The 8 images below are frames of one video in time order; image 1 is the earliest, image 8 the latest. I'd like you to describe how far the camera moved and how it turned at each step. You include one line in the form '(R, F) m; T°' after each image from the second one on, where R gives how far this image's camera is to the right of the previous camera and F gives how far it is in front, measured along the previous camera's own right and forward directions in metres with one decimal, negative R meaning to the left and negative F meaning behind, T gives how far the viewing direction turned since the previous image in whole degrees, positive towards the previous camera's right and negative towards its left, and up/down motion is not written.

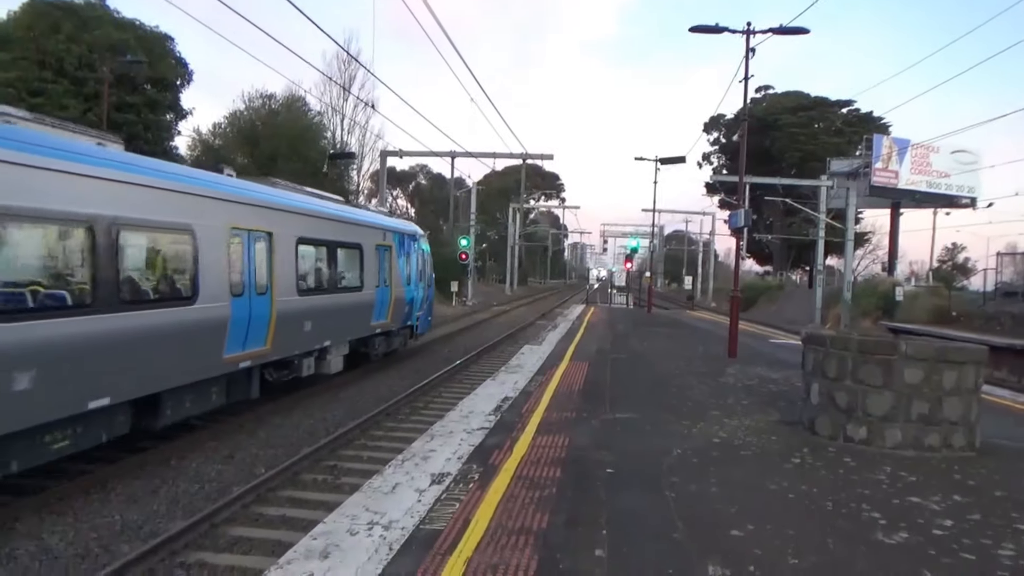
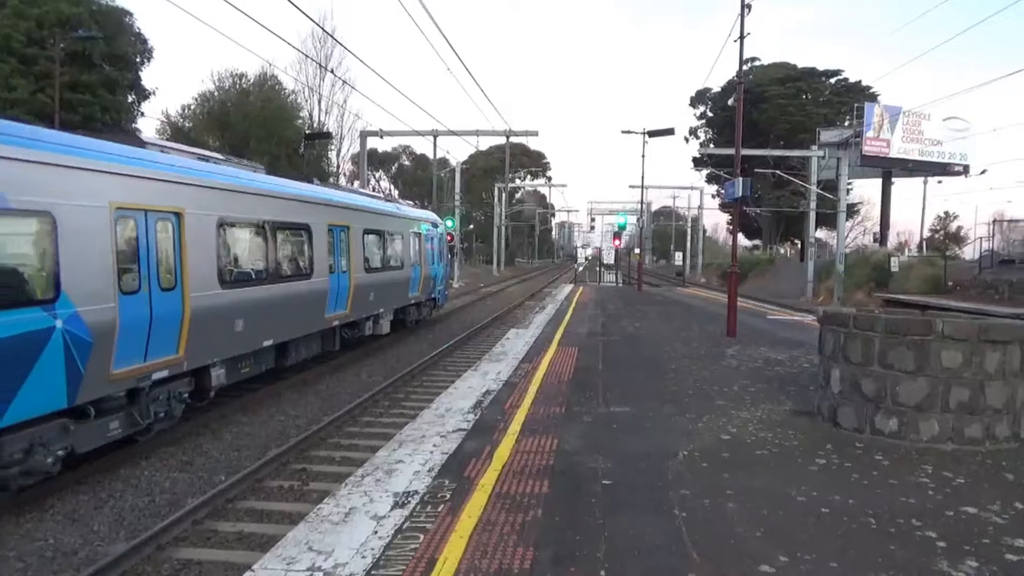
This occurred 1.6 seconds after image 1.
(+0.1, +1.0) m; +1°
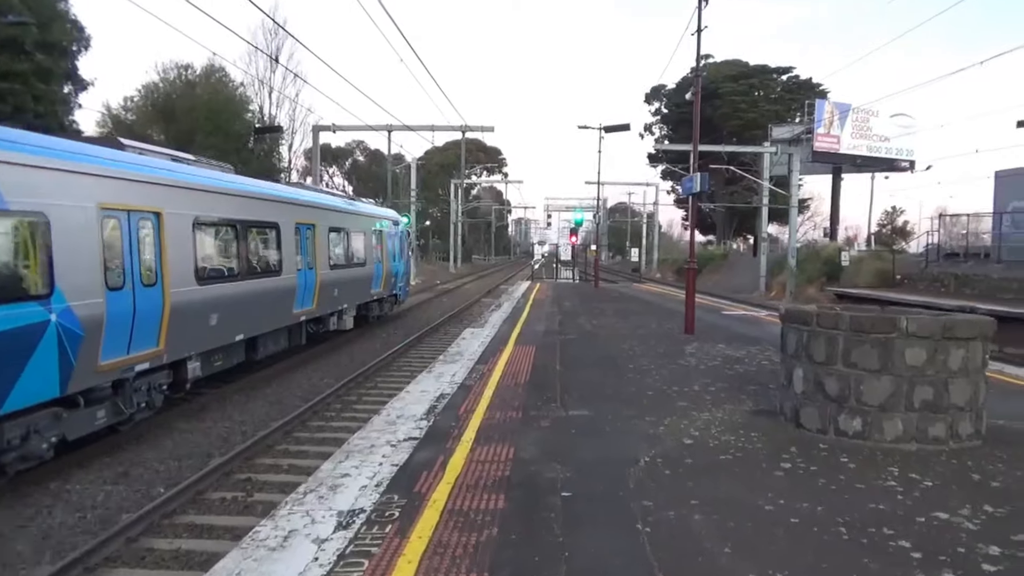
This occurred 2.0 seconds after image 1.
(0.0, +0.3) m; +3°
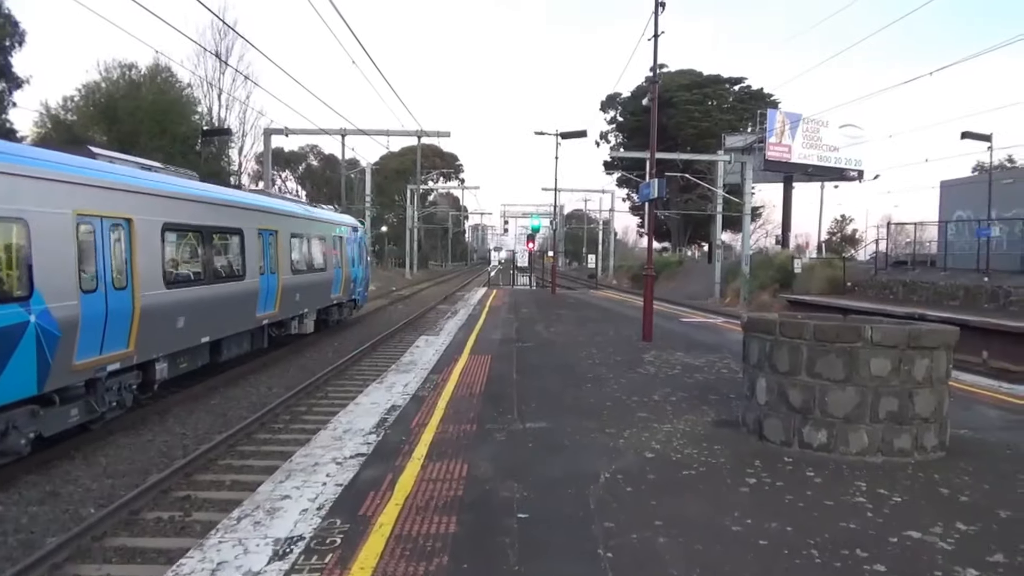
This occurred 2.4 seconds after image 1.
(0.0, +0.3) m; +3°
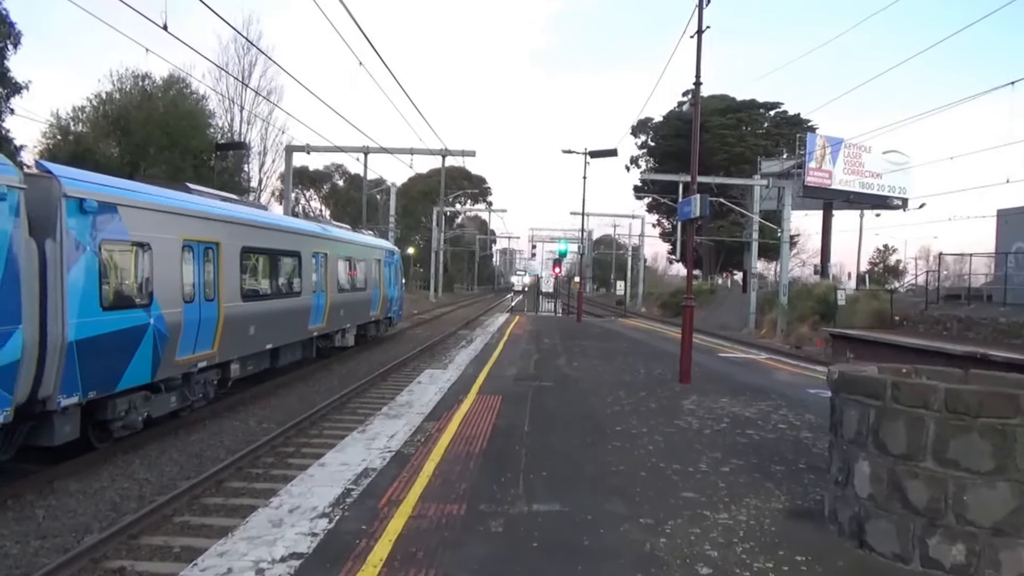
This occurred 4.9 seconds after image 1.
(+0.2, +1.7) m; -2°
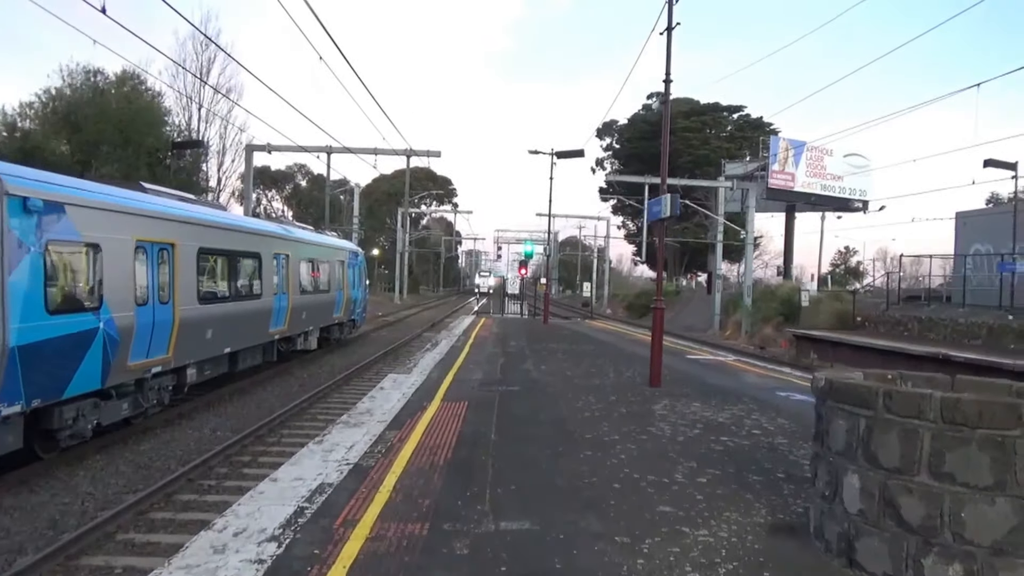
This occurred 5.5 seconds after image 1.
(0.0, +0.4) m; +3°
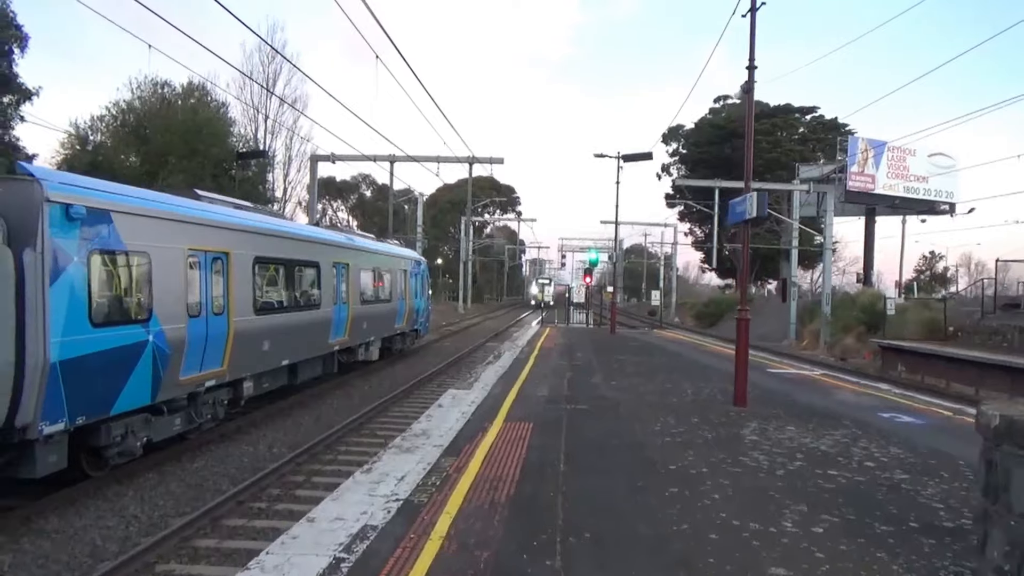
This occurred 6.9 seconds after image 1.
(-0.1, +0.9) m; -5°
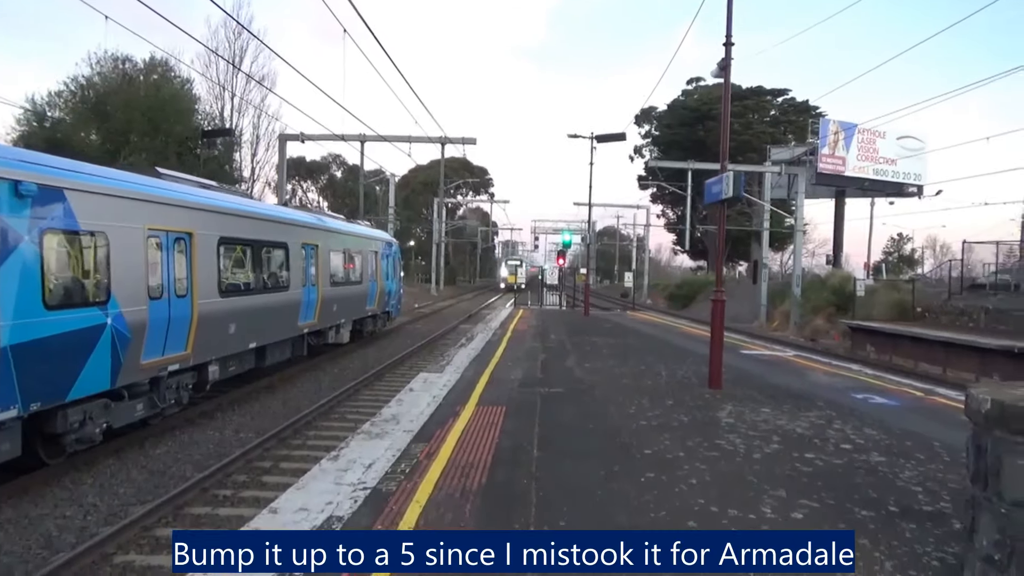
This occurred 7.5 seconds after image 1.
(0.0, +0.2) m; +2°
